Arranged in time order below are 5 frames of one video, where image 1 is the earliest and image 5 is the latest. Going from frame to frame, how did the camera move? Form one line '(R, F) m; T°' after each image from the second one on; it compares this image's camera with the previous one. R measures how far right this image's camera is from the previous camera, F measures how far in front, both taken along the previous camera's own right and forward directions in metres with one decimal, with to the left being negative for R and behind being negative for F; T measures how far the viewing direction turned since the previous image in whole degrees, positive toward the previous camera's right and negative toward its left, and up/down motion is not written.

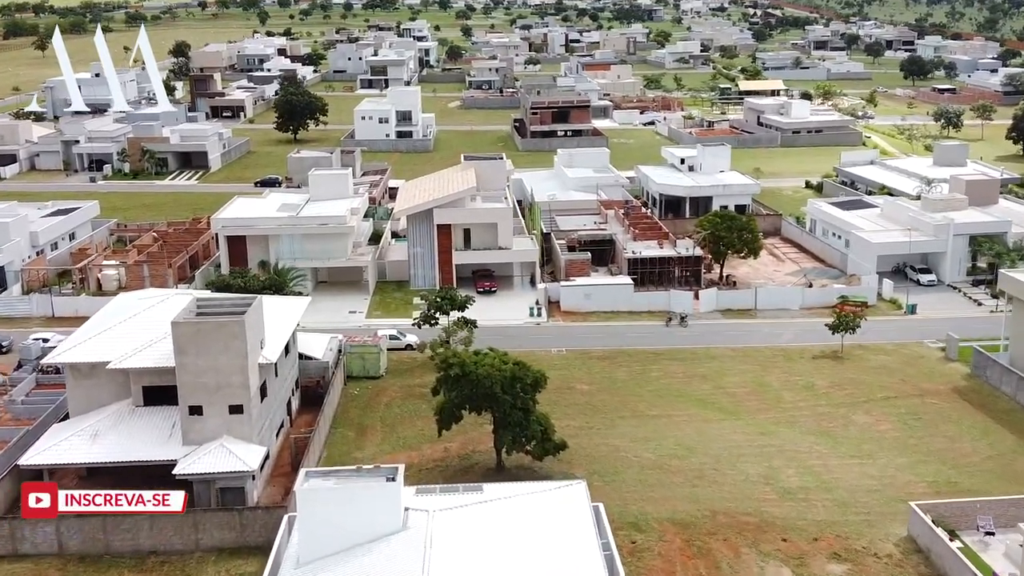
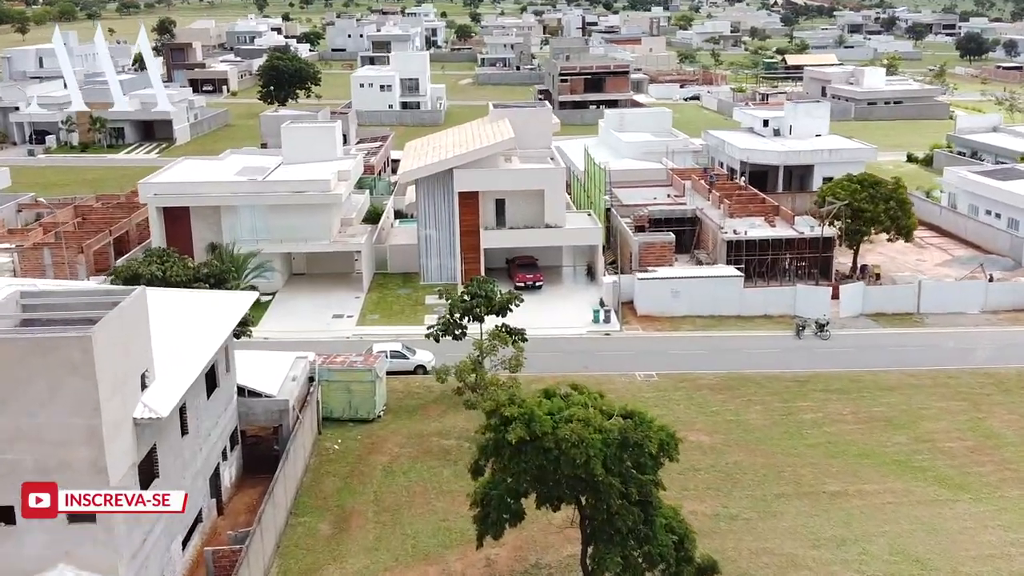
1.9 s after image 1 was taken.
(-1.9, +17.3) m; 0°
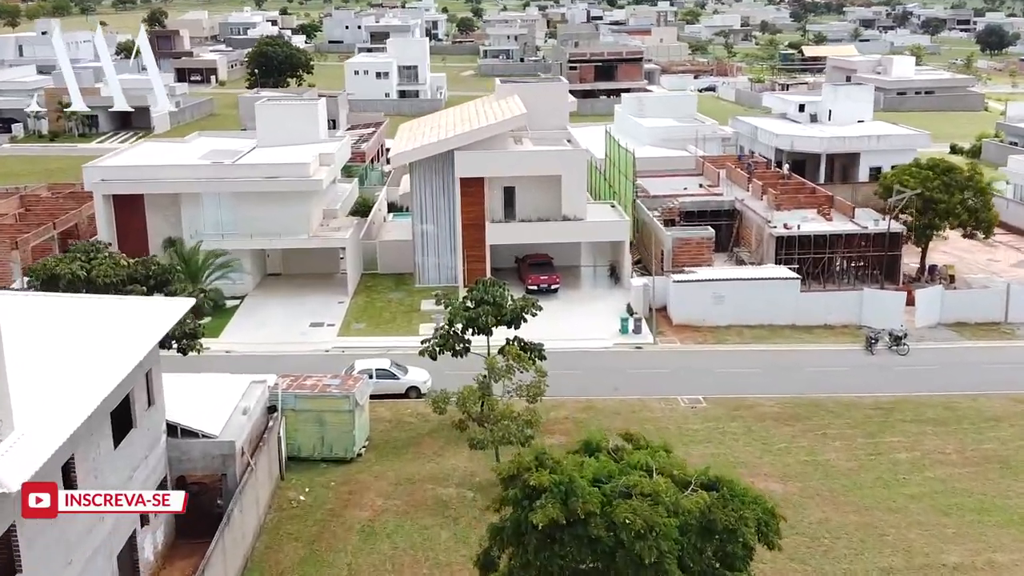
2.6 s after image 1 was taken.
(-0.3, +6.3) m; 0°
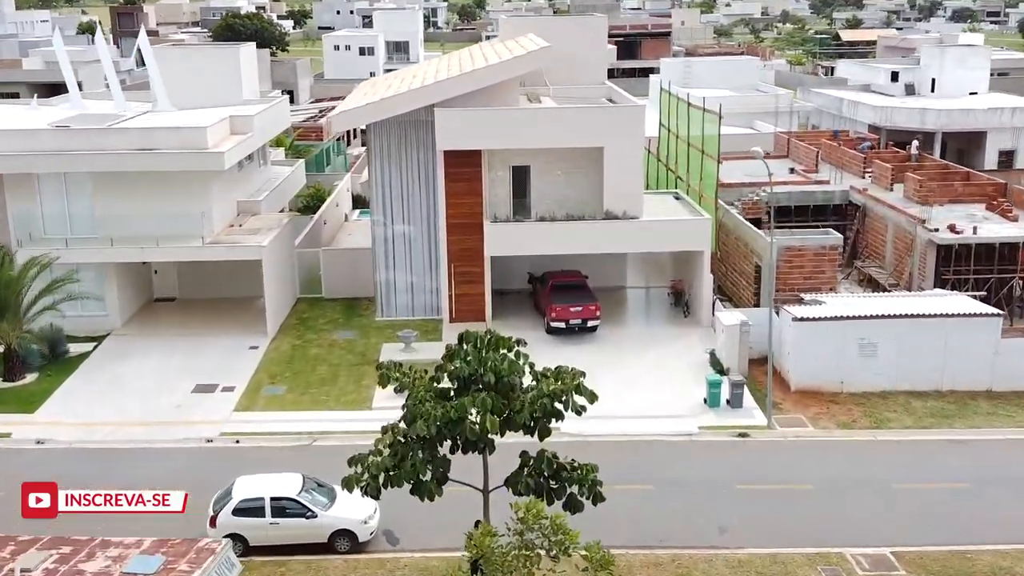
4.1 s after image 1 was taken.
(-0.2, +12.9) m; 0°
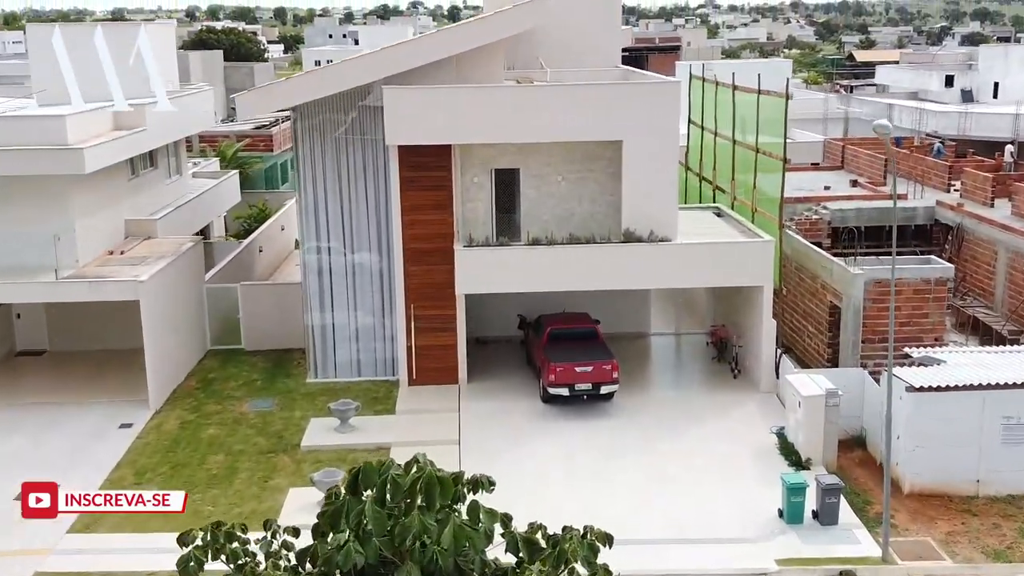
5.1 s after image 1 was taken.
(+0.3, +6.4) m; 0°
